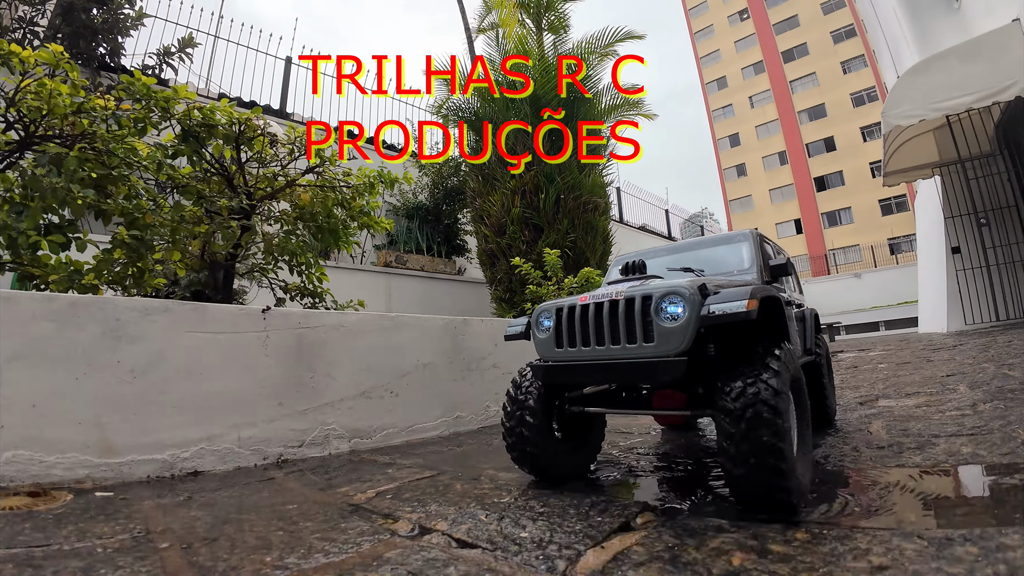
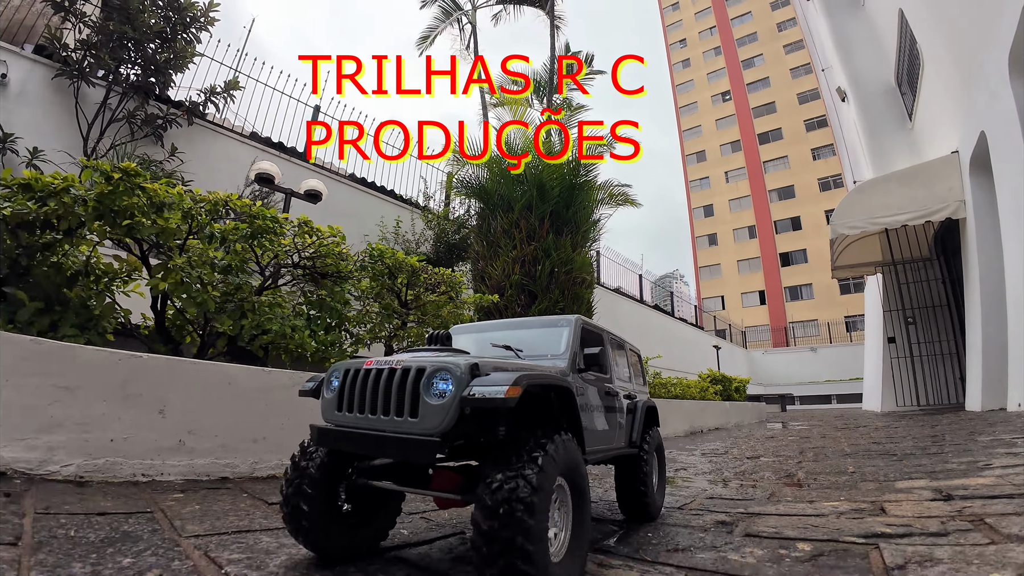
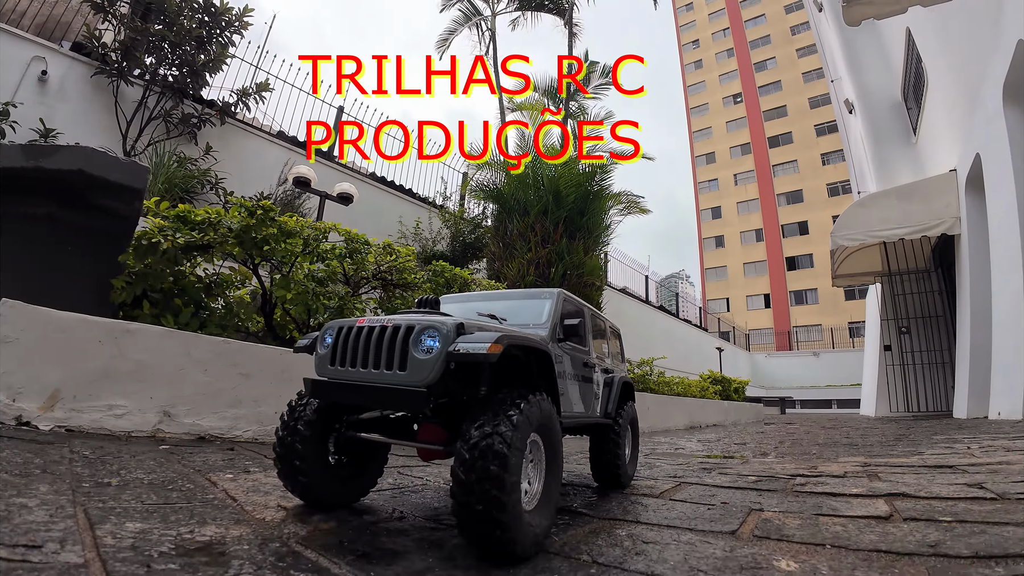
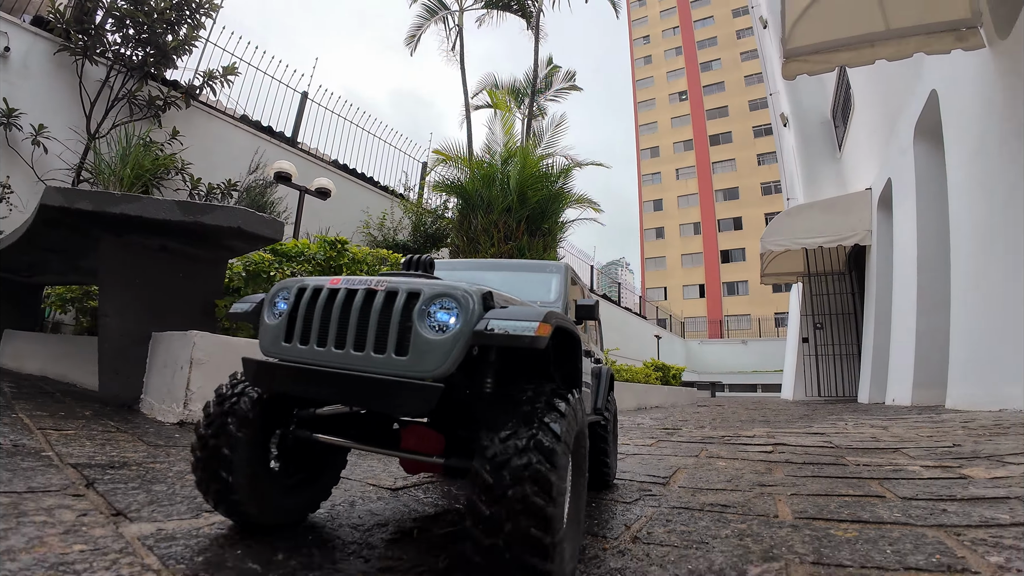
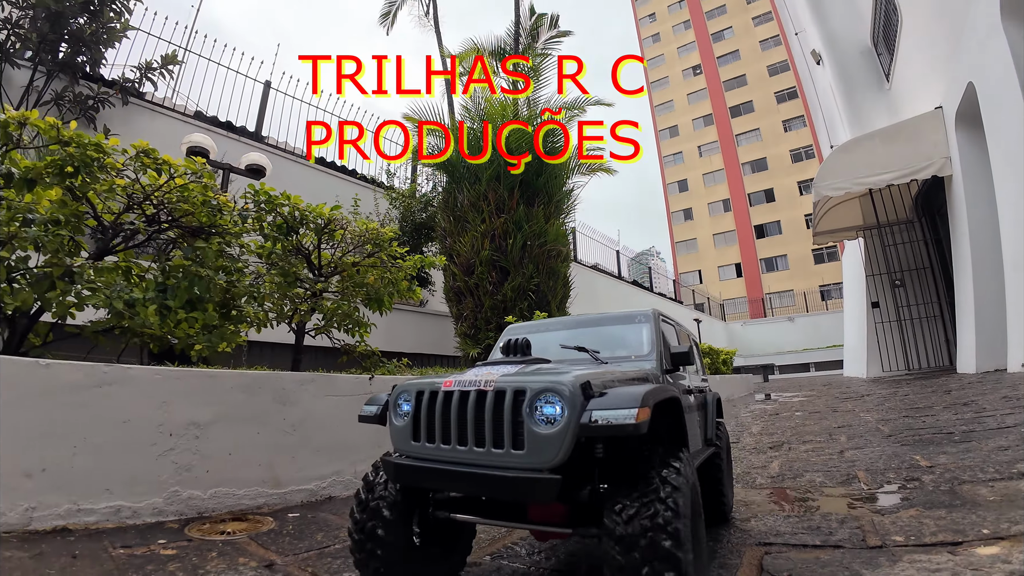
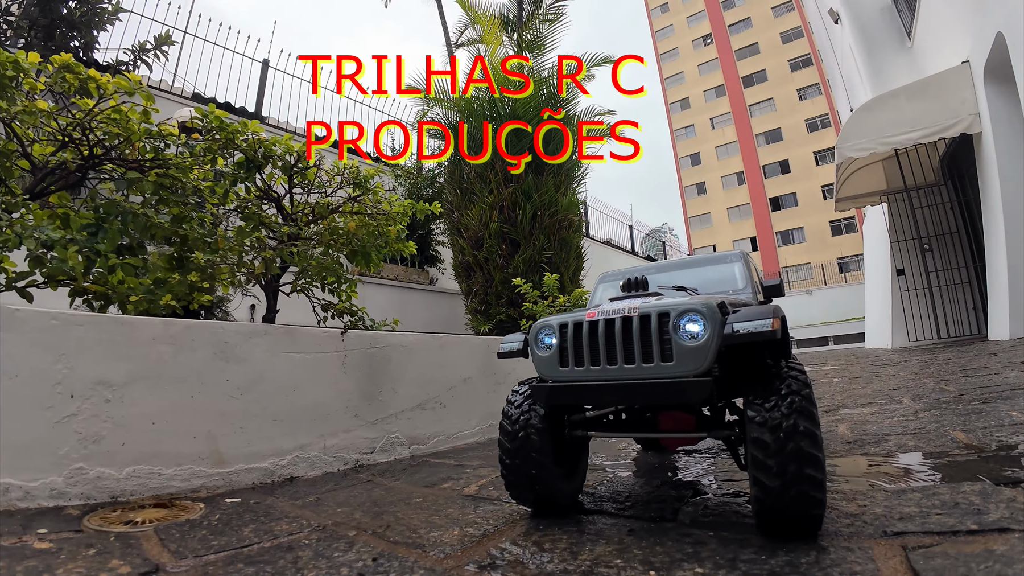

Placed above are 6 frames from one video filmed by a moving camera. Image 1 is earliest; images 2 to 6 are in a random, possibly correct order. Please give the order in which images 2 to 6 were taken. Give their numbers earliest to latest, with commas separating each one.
6, 5, 2, 3, 4
